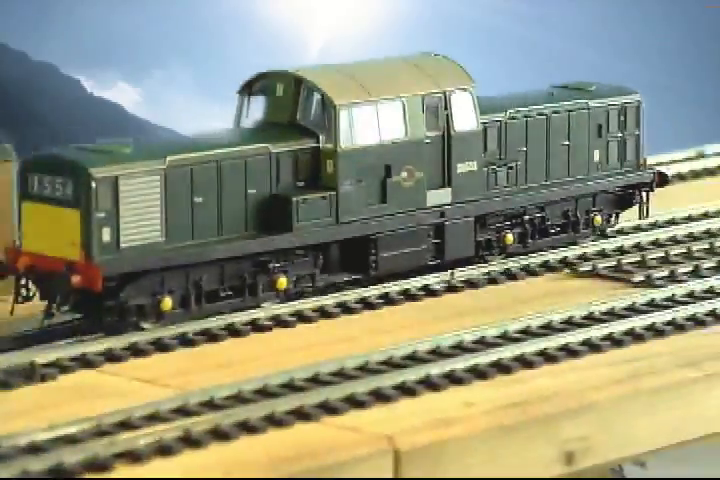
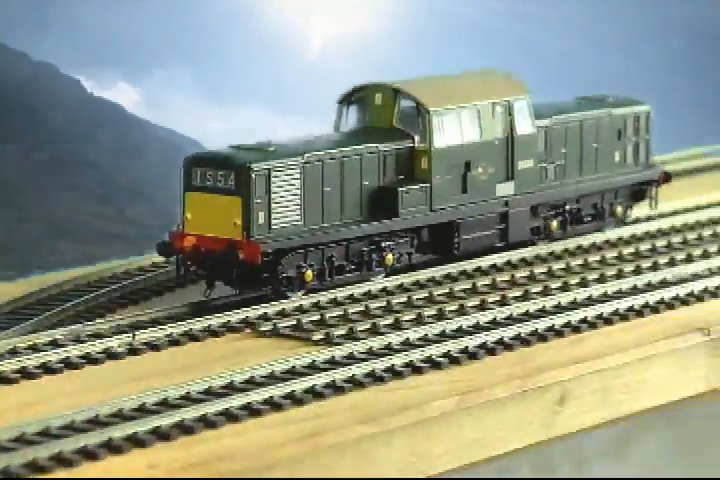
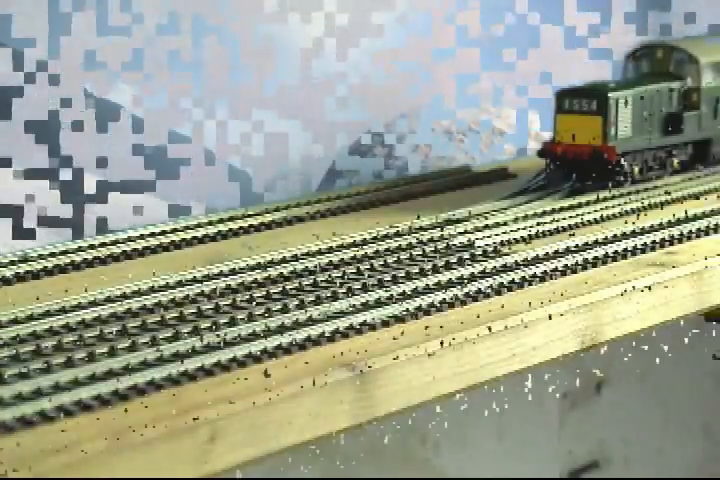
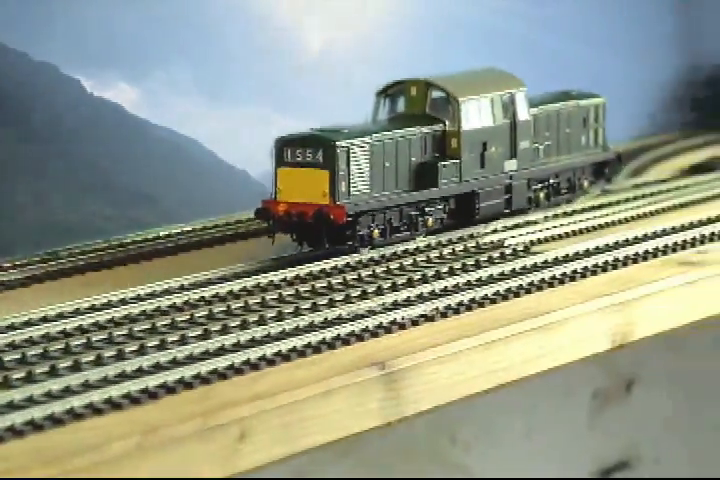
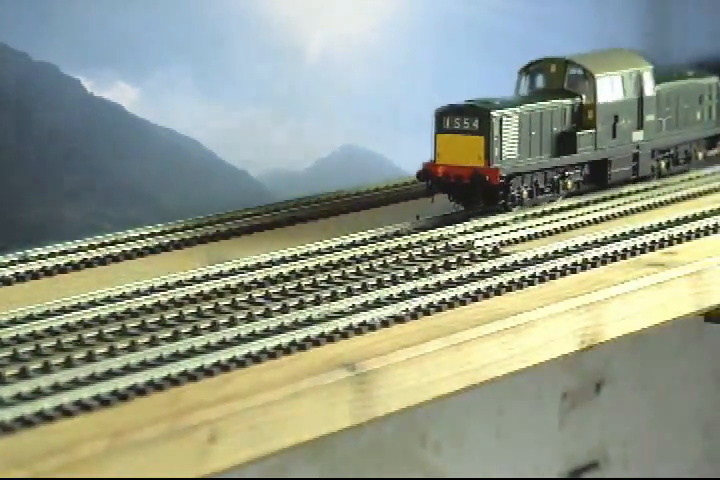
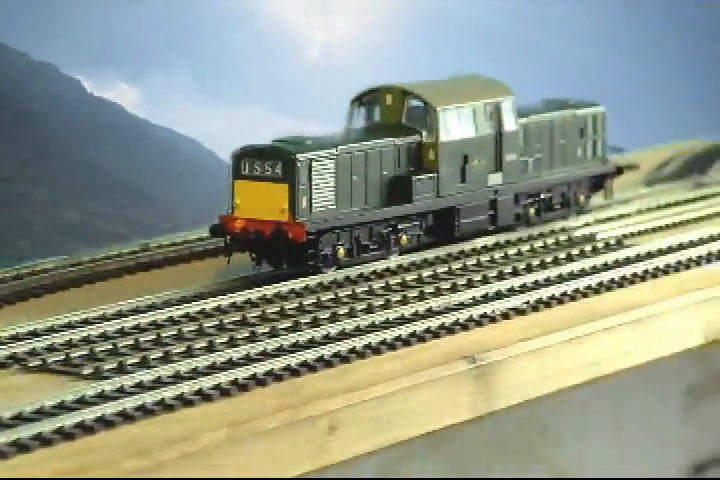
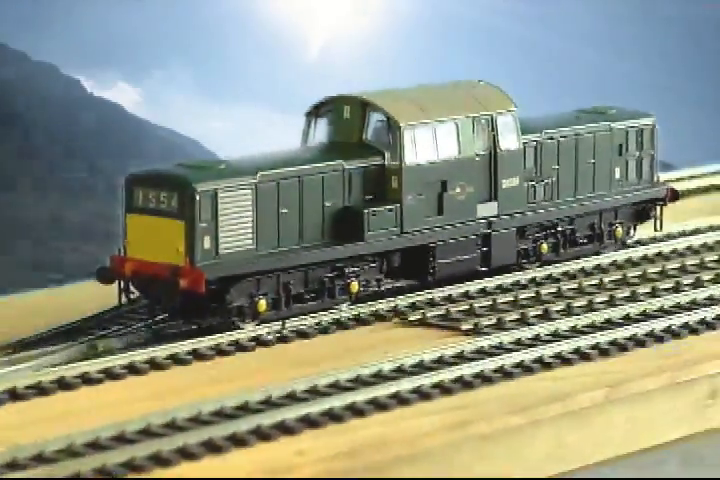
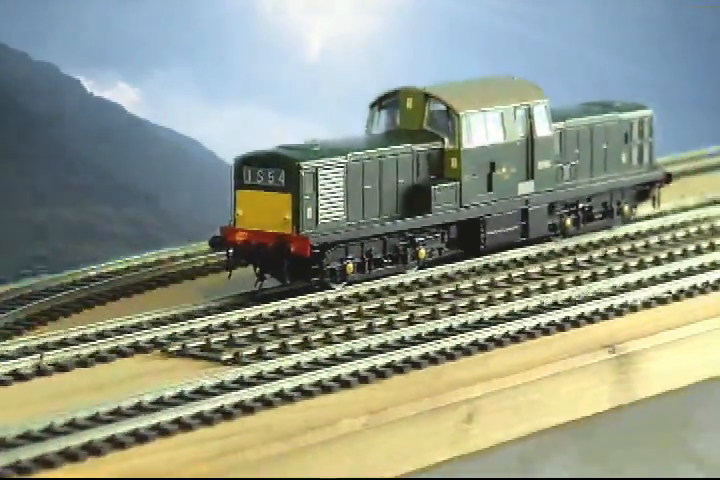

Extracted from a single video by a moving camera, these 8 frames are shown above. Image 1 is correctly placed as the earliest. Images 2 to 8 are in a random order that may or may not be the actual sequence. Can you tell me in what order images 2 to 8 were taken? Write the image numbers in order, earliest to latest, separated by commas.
7, 2, 8, 6, 4, 5, 3
